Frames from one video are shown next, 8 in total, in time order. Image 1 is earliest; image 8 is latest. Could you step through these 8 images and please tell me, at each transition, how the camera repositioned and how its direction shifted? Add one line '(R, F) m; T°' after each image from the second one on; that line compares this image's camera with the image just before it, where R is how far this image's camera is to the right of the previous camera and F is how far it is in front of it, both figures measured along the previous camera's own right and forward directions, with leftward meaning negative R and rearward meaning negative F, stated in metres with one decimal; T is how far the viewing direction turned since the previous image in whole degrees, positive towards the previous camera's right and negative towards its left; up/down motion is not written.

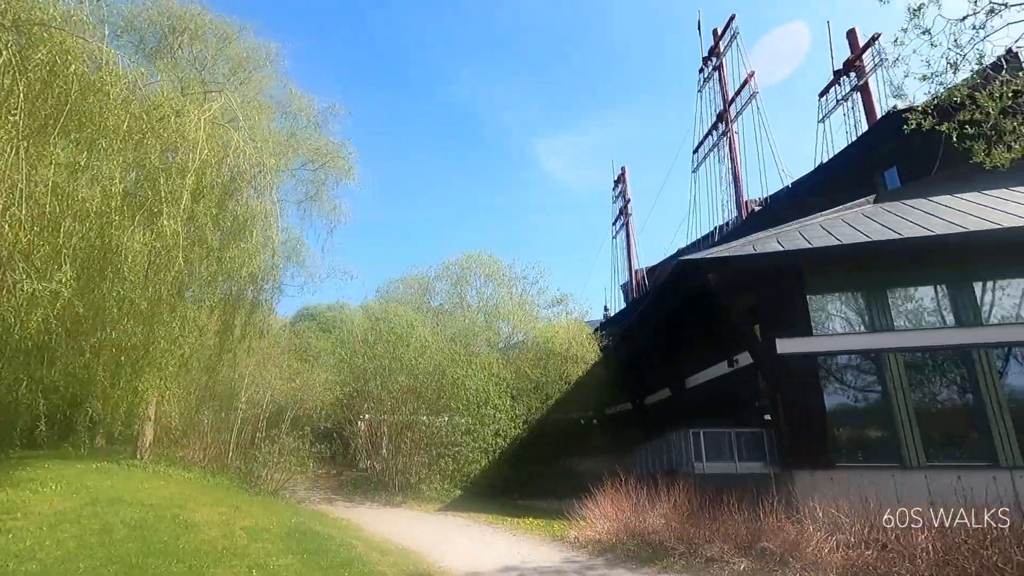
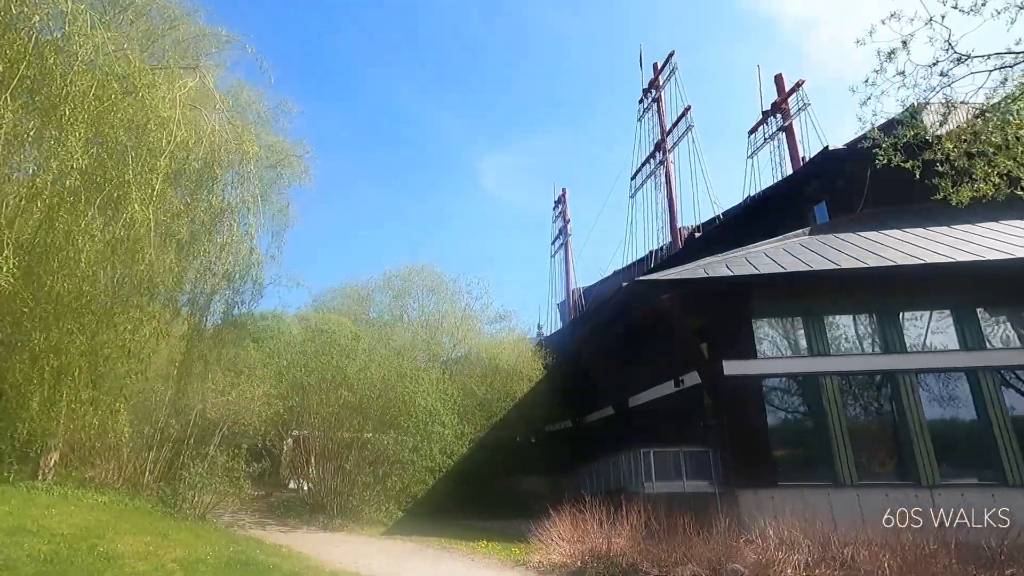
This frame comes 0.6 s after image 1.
(-0.4, +0.1) m; +8°
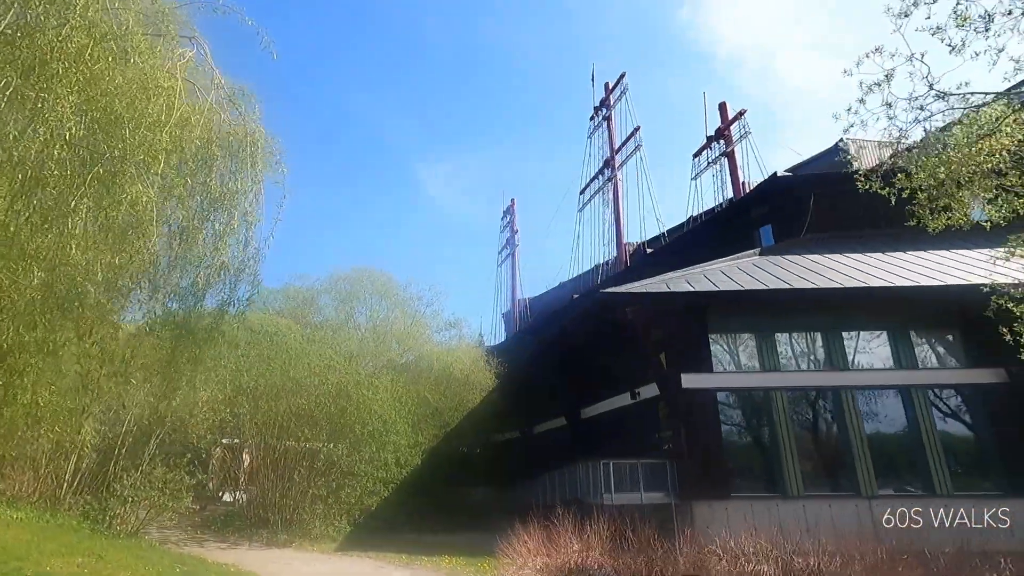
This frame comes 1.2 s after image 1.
(-0.4, +0.1) m; +7°
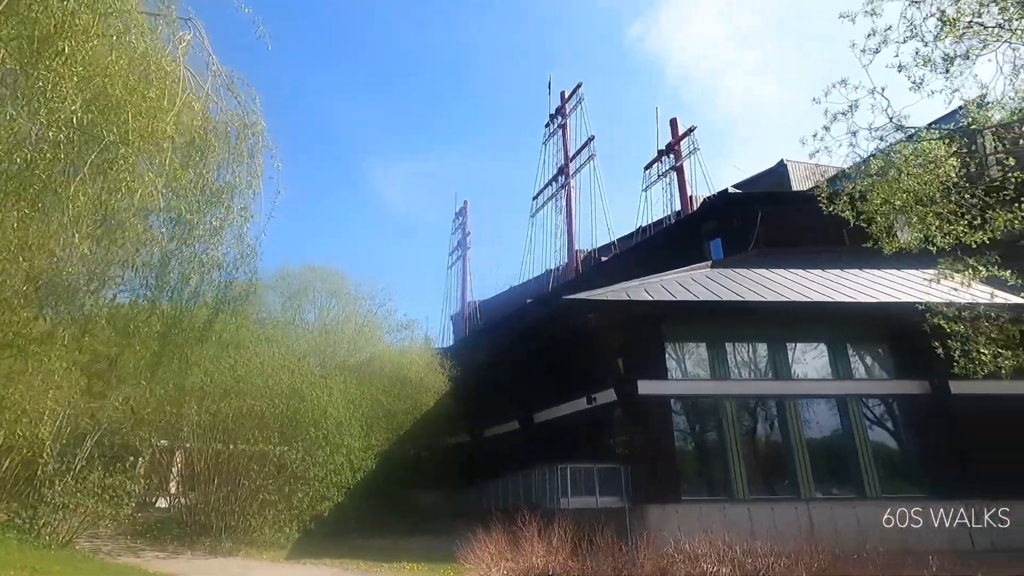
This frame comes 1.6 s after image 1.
(-0.2, 0.0) m; +6°
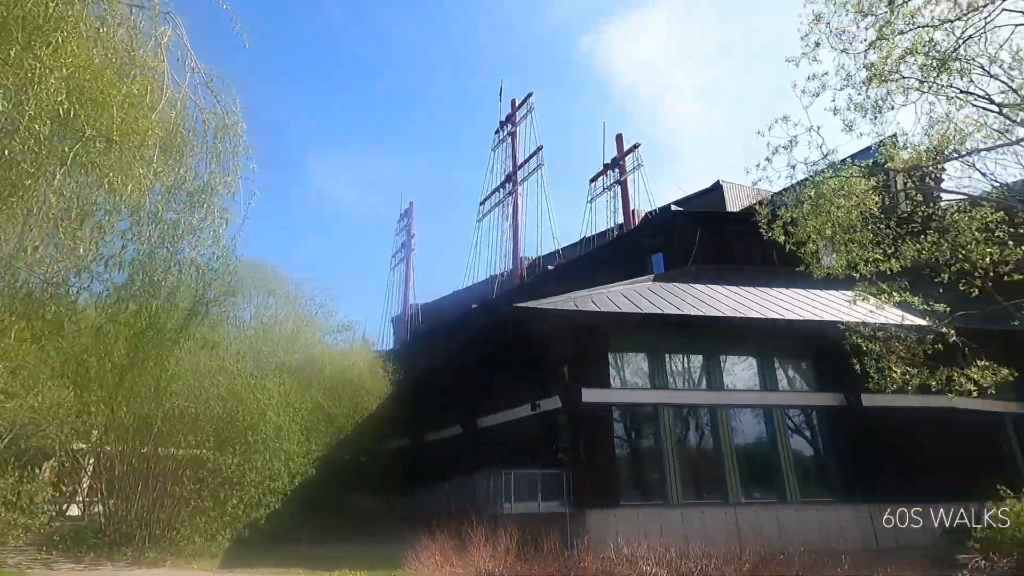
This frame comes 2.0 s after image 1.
(-0.1, -0.1) m; +5°
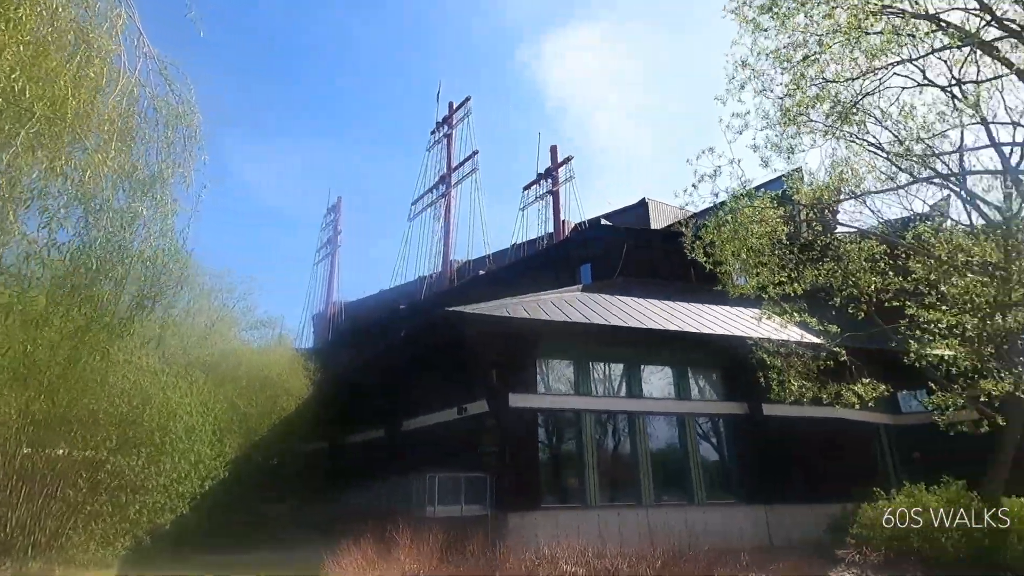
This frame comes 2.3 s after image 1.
(-0.1, -0.1) m; +6°
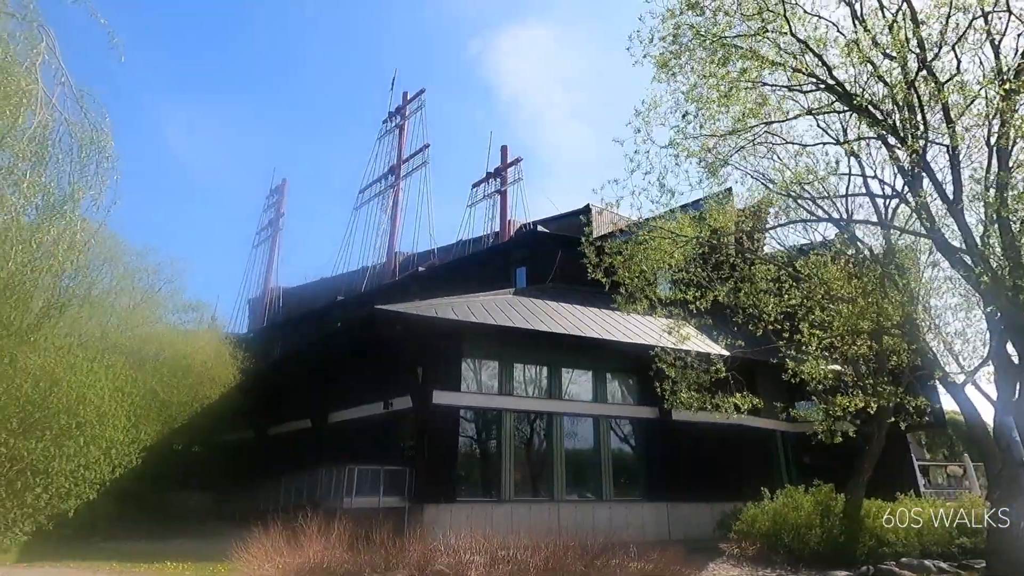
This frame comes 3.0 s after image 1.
(+0.3, -0.3) m; +3°
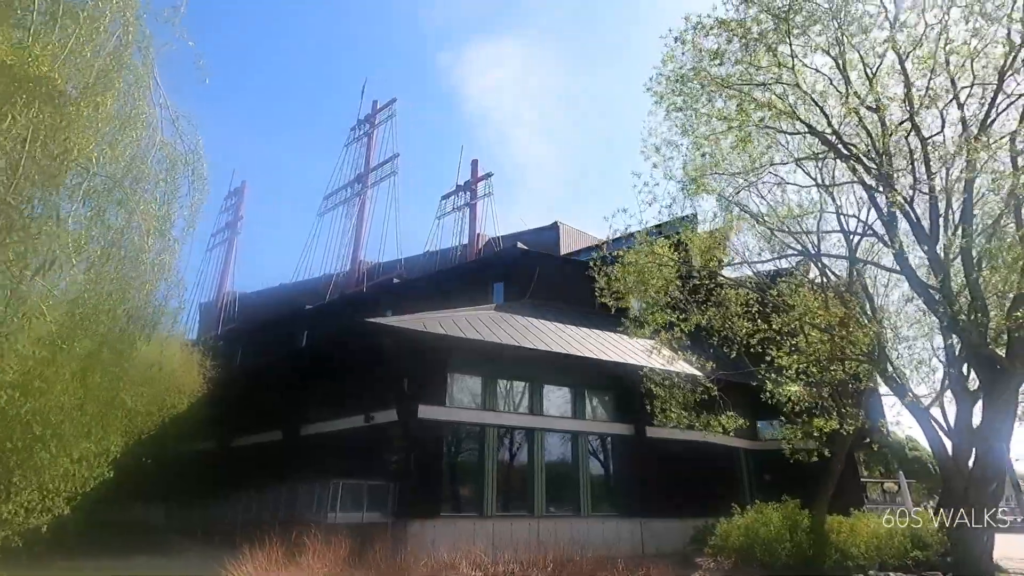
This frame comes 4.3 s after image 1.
(-0.5, -0.1) m; +6°
